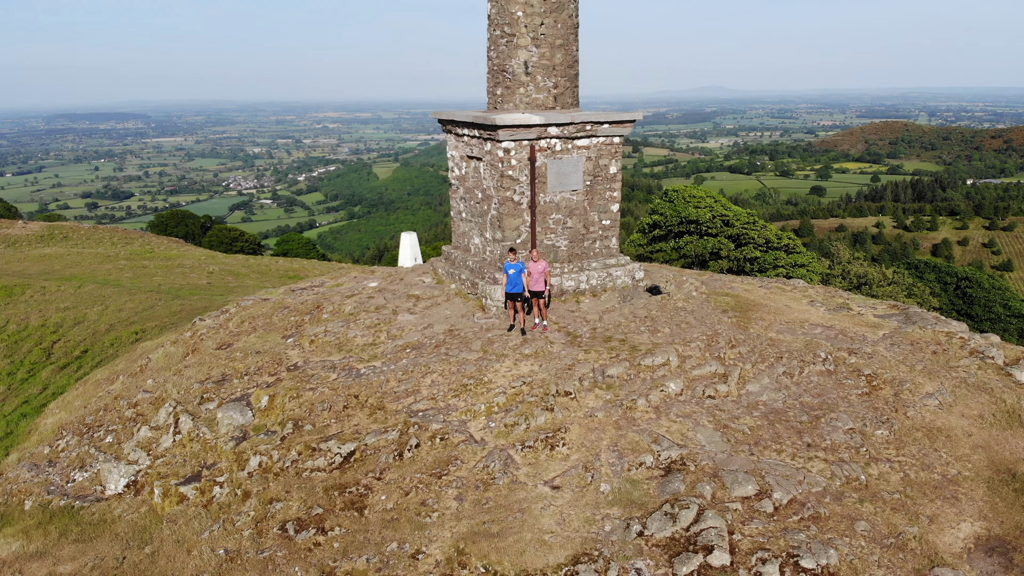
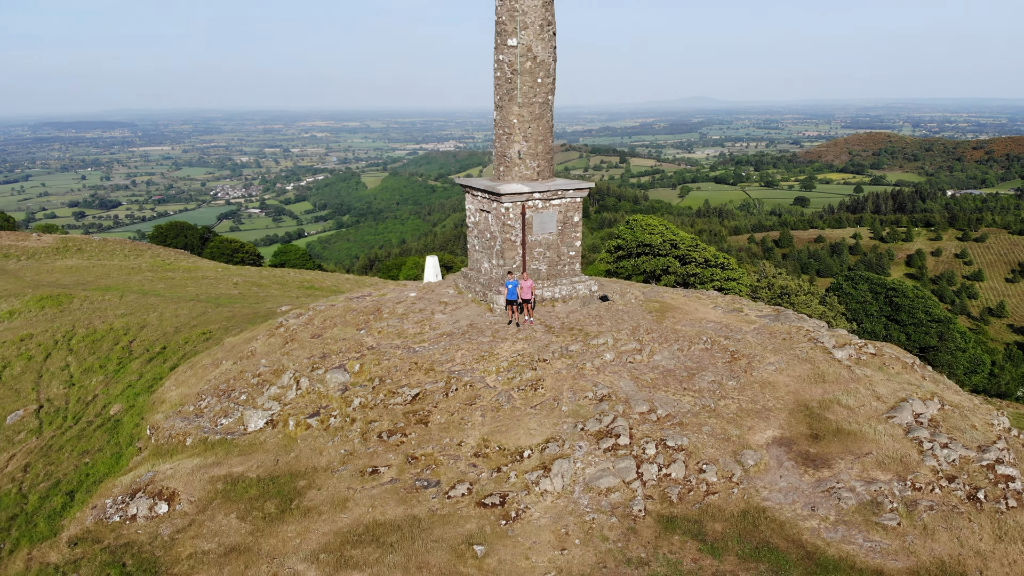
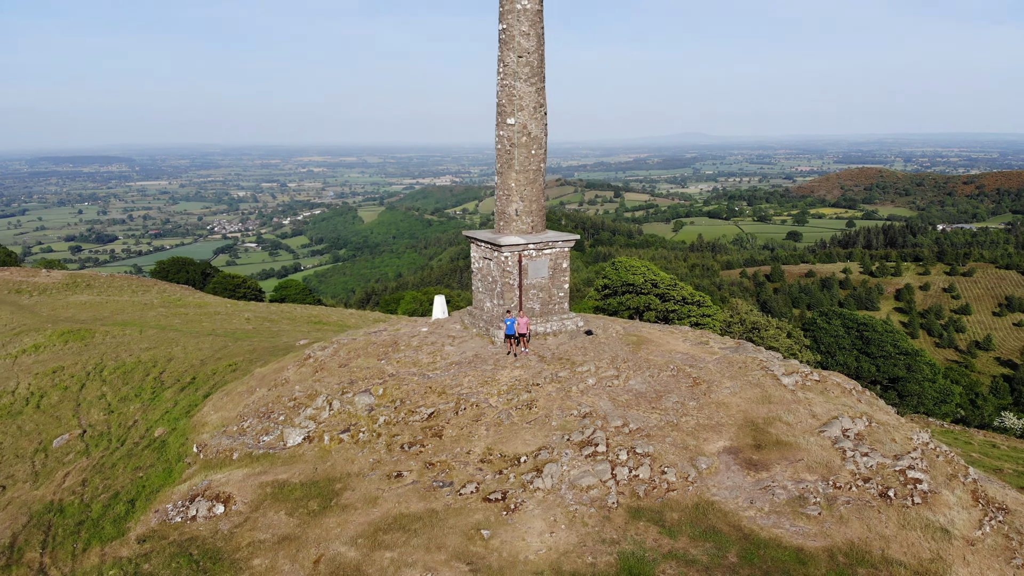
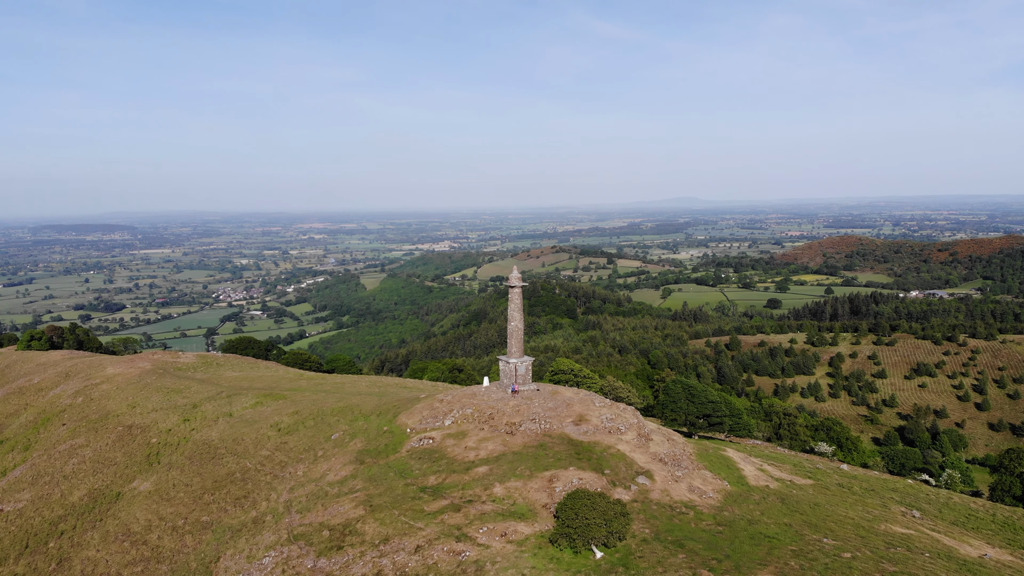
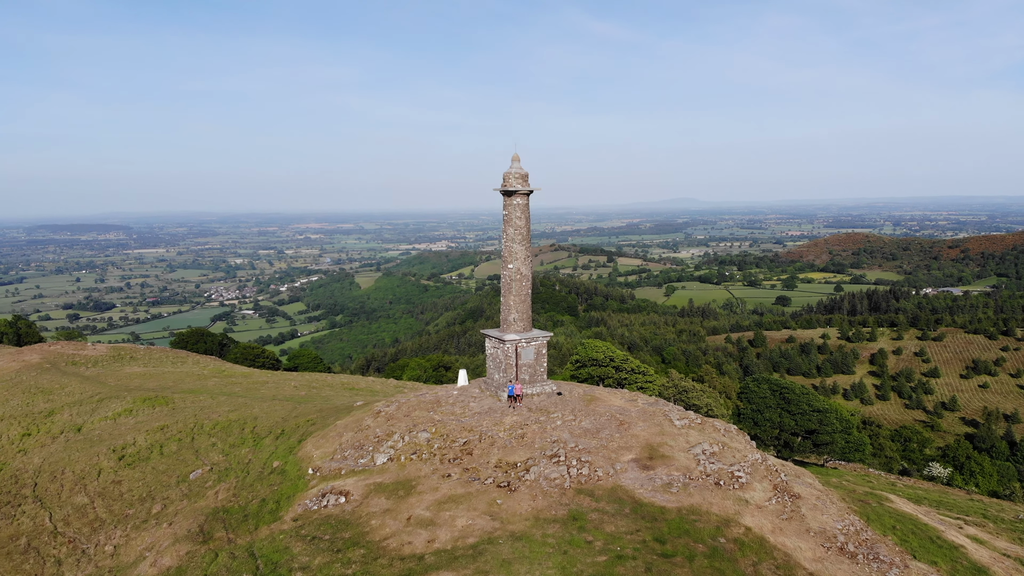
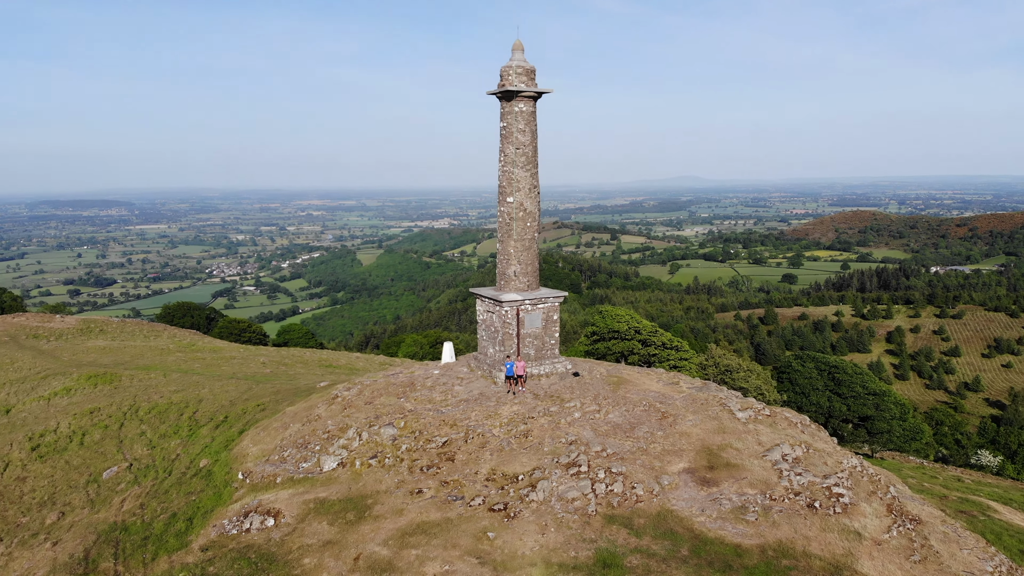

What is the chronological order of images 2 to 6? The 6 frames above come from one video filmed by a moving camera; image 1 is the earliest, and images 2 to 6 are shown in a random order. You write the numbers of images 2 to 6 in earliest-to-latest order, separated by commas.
2, 3, 6, 5, 4
